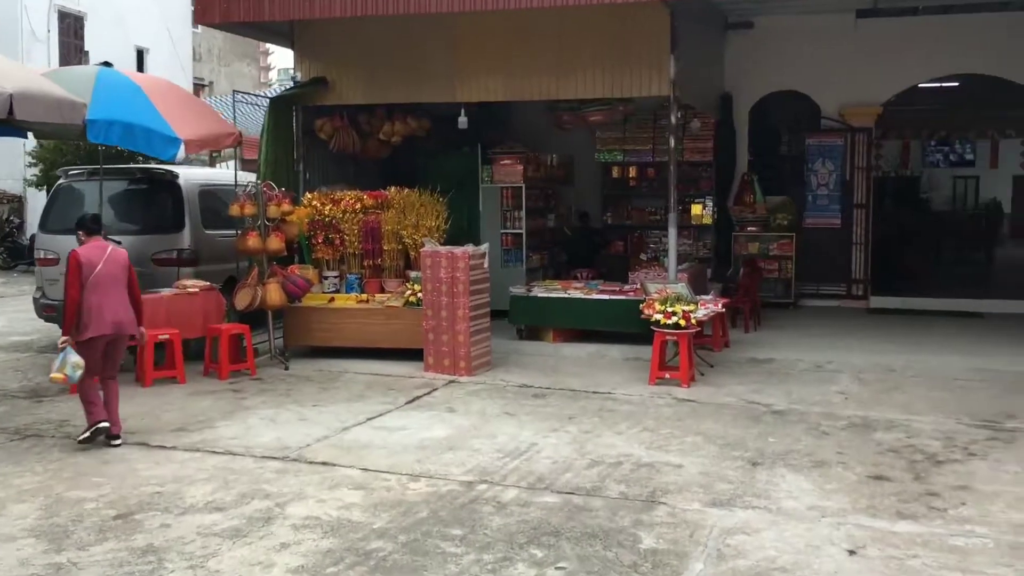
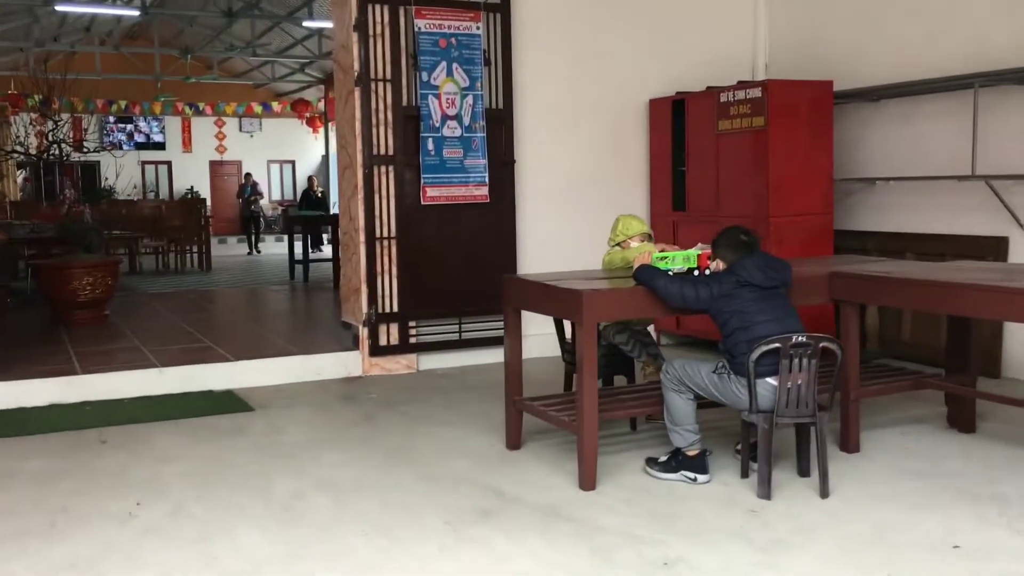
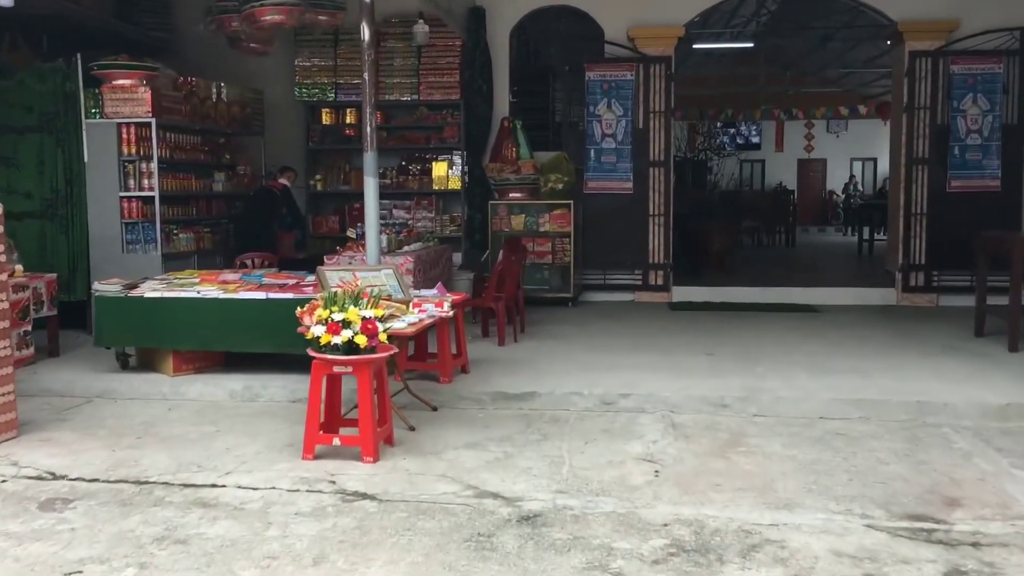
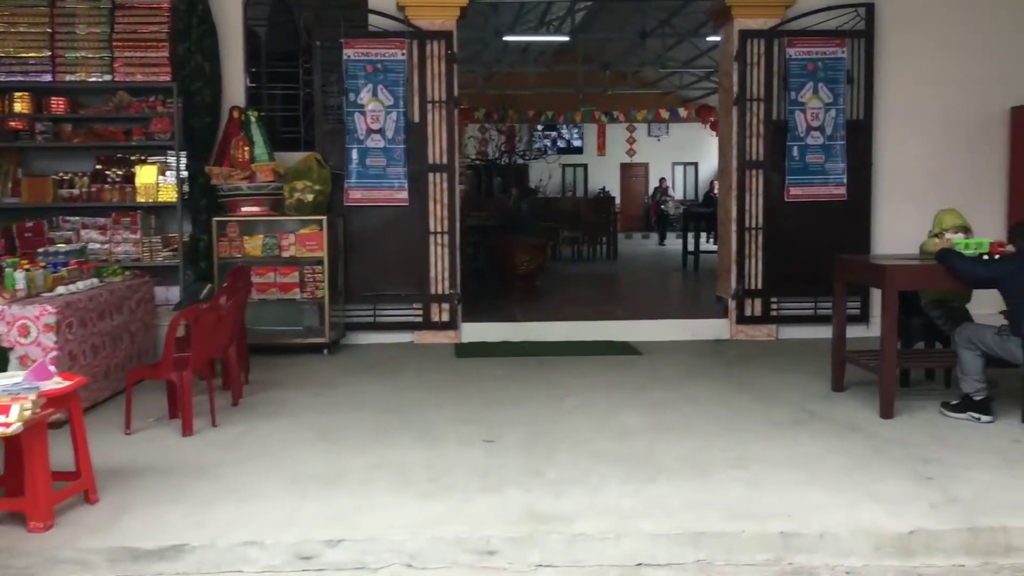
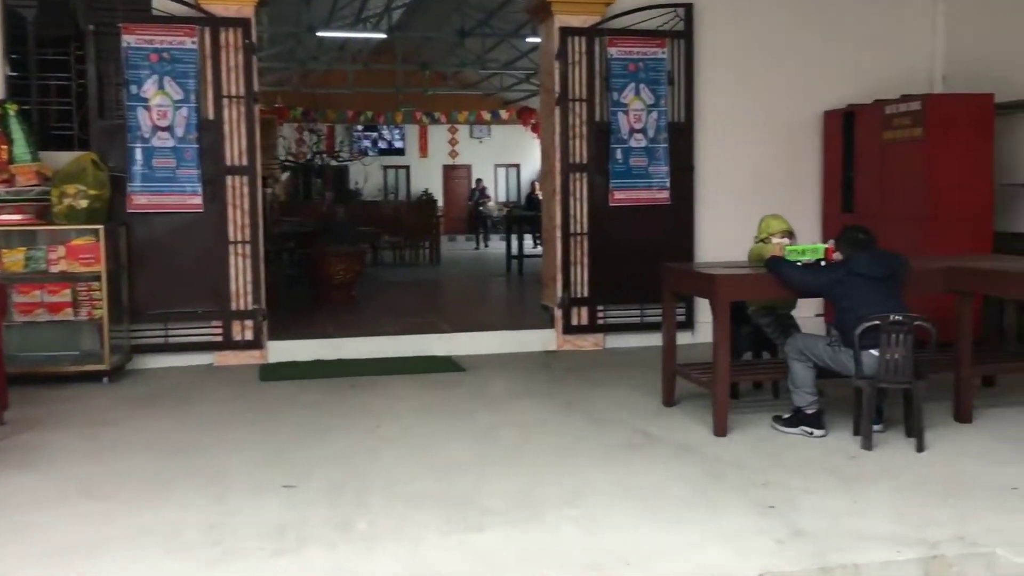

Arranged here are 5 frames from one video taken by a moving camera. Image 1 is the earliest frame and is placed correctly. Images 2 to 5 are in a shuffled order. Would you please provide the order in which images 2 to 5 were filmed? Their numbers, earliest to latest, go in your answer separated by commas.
3, 4, 5, 2
